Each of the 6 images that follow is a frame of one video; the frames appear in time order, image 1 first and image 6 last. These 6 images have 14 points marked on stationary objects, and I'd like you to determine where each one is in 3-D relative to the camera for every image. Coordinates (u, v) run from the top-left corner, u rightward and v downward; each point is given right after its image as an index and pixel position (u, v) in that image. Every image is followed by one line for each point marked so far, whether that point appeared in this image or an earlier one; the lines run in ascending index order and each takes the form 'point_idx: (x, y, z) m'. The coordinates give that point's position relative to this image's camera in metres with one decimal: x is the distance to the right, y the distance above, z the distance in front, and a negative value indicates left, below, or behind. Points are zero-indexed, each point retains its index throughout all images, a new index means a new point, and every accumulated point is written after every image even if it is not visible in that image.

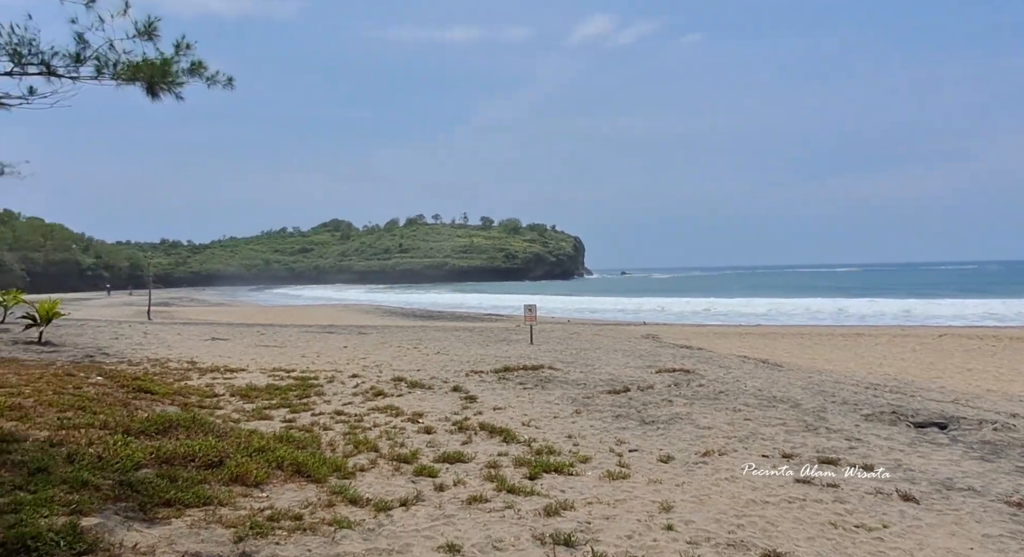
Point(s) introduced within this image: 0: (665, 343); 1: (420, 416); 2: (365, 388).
0: (+4.0, -1.7, +17.7) m
1: (-1.1, -1.6, +8.0) m
2: (-2.2, -1.7, +10.2) m
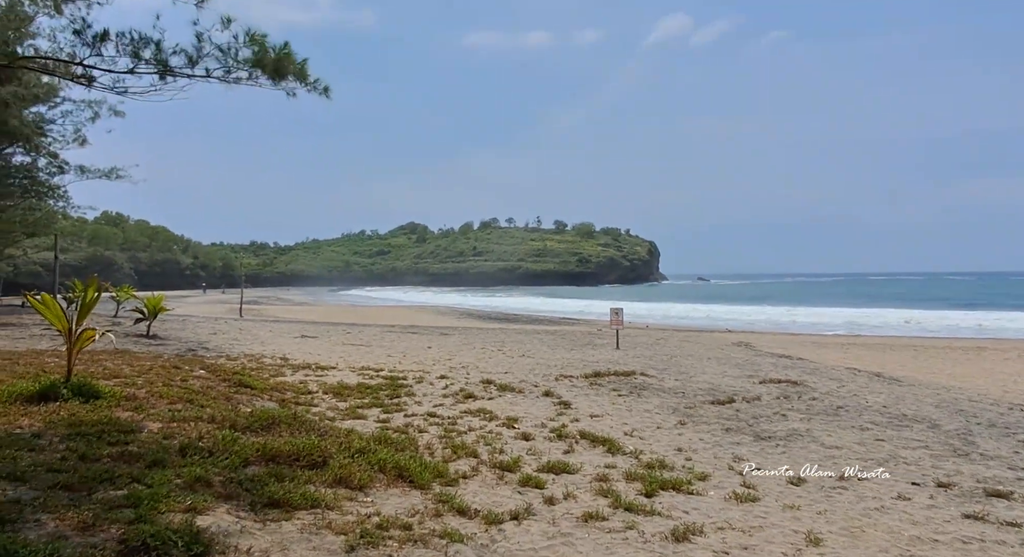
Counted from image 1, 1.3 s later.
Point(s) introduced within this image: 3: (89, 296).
0: (+6.2, -1.9, +16.8) m
1: (0.0, -1.6, +7.7) m
2: (-0.8, -1.7, +10.0) m
3: (-4.4, -0.2, +7.0) m
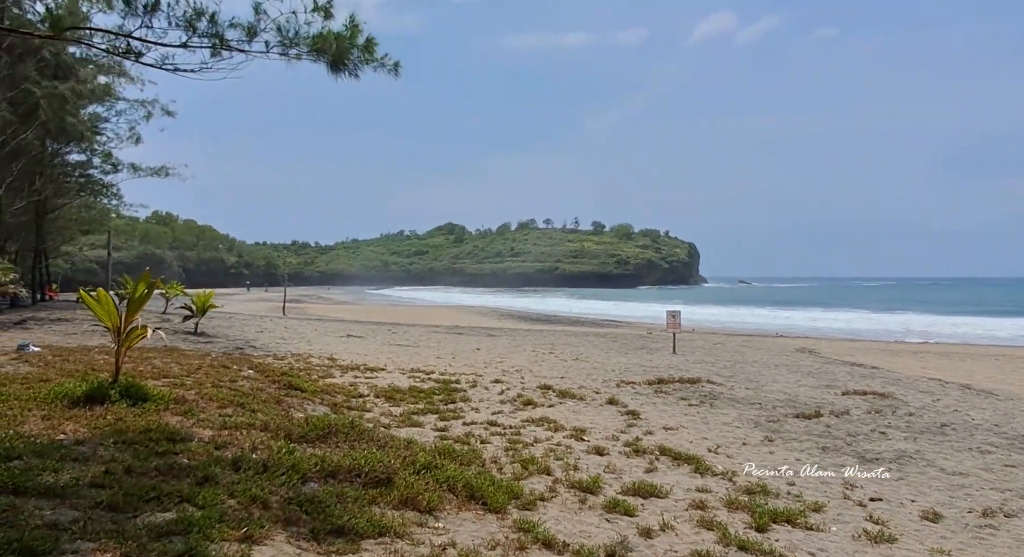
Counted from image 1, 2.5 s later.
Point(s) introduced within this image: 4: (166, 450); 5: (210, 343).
0: (+7.4, -1.9, +15.8) m
1: (+0.8, -1.6, +7.1) m
2: (0.0, -1.6, +9.5) m
3: (-3.7, -0.1, +6.6) m
4: (-2.2, -1.1, +4.3) m
5: (-6.2, -1.3, +13.8) m
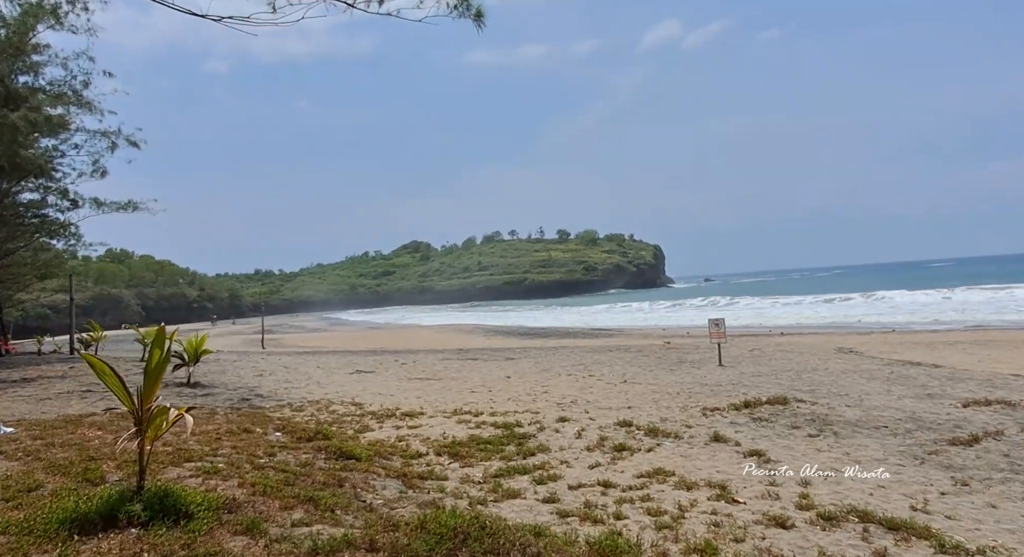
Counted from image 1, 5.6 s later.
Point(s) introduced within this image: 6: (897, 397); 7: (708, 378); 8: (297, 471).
0: (+8.1, -1.8, +14.7) m
1: (+1.8, -1.8, +5.7) m
2: (+1.0, -1.9, +8.1) m
3: (-2.7, -0.6, +5.1) m
4: (-1.0, -1.4, +2.8) m
5: (-5.4, -2.1, +12.1) m
6: (+5.8, -1.8, +10.1) m
7: (+3.7, -1.9, +12.6) m
8: (-1.9, -1.7, +5.8) m
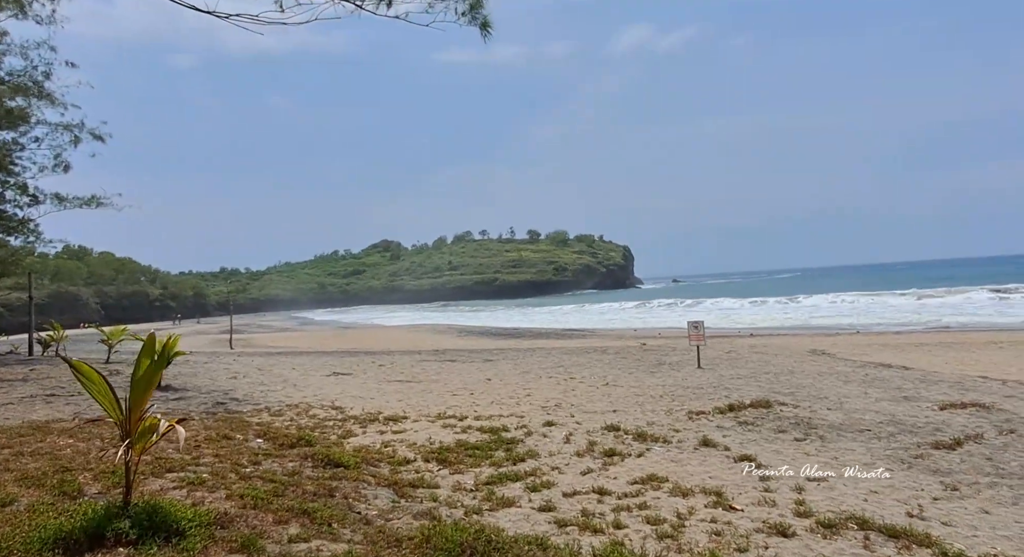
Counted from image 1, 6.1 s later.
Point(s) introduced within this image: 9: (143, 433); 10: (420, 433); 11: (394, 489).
0: (+7.6, -1.9, +15.0) m
1: (+1.8, -1.9, +5.7) m
2: (+0.9, -2.0, +8.0) m
3: (-2.7, -0.6, +4.9) m
4: (-0.9, -1.4, +2.6) m
5: (-5.8, -2.1, +11.7) m
6: (+5.6, -1.8, +10.3) m
7: (+3.4, -1.9, +12.7) m
8: (-1.9, -1.7, +5.6) m
9: (-2.5, -1.0, +4.5) m
10: (-1.2, -2.0, +8.8) m
11: (-1.1, -1.9, +6.0) m
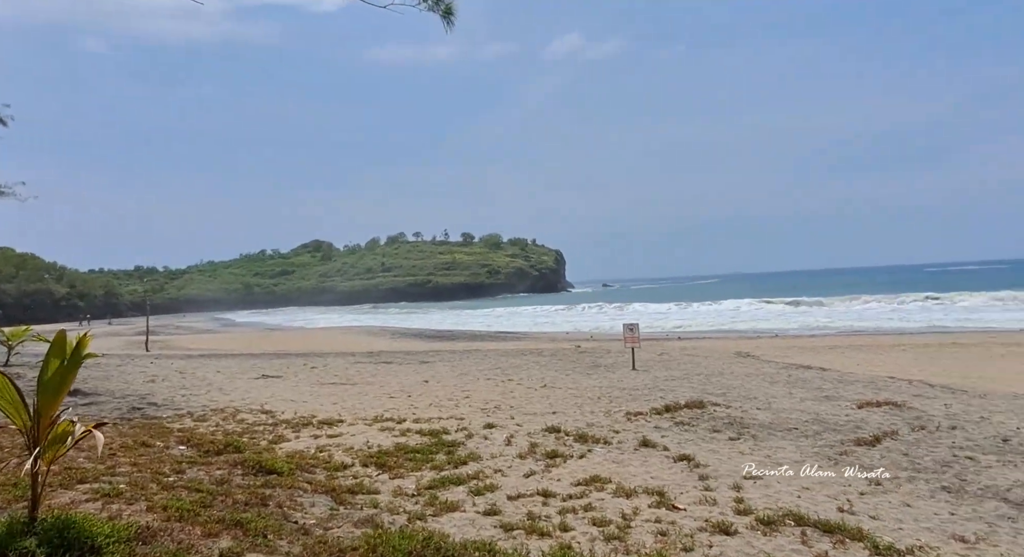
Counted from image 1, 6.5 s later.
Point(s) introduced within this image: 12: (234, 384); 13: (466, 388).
0: (+6.2, -2.0, +15.6) m
1: (+1.3, -1.9, +5.8) m
2: (+0.2, -2.0, +8.0) m
3: (-3.1, -0.6, +4.5) m
4: (-1.1, -1.4, +2.4) m
5: (-6.8, -2.1, +11.0) m
6: (+4.6, -1.9, +10.7) m
7: (+2.2, -2.0, +12.9) m
8: (-2.4, -1.7, +5.3) m
9: (-2.8, -1.0, +4.1) m
10: (-2.0, -2.0, +8.5) m
11: (-1.6, -1.9, +5.8) m
12: (-5.9, -2.2, +14.2) m
13: (-0.9, -2.1, +12.7) m
